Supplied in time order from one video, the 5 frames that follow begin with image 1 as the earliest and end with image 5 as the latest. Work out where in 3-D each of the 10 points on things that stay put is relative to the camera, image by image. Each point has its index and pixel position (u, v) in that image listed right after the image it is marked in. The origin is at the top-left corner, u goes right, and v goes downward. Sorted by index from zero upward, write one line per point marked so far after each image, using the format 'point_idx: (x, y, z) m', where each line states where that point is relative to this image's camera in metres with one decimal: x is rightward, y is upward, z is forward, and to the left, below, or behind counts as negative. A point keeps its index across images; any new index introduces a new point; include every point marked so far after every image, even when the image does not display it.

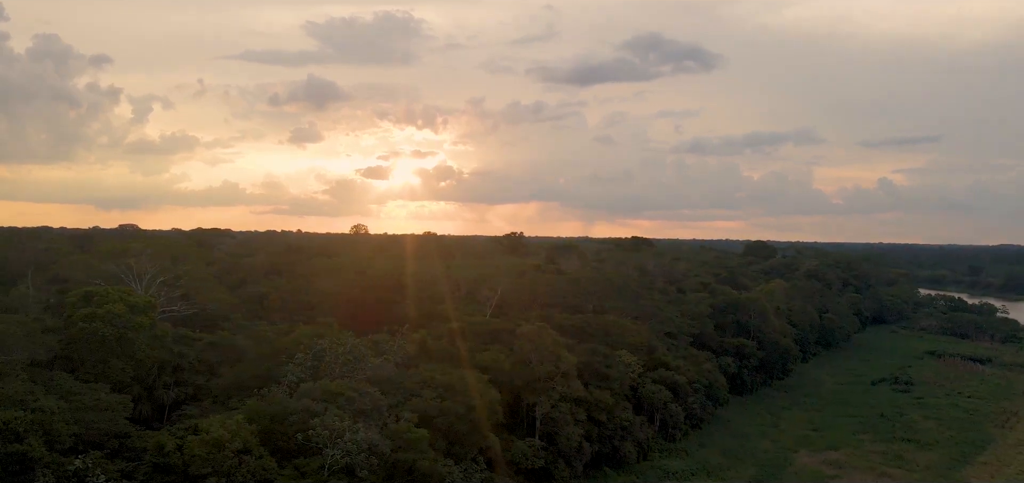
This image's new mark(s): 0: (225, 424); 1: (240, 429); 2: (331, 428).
0: (-8.2, -5.2, +19.5) m
1: (-7.7, -5.3, +19.4) m
2: (-5.3, -5.5, +20.1) m
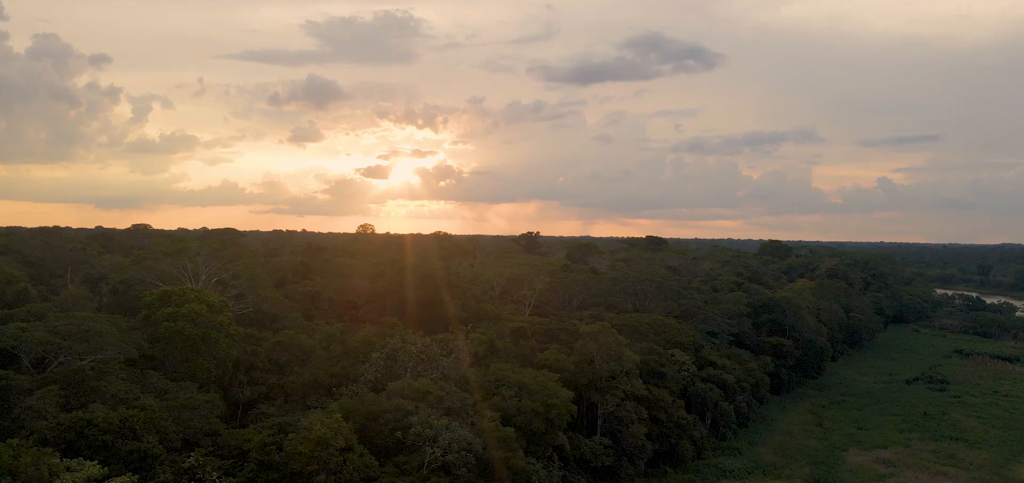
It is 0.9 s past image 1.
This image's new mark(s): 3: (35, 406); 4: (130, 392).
0: (-5.4, -5.2, +19.7) m
1: (-4.9, -5.3, +19.6) m
2: (-2.5, -5.5, +20.3) m
3: (-12.3, -4.3, +17.6) m
4: (-11.0, -4.4, +19.7) m
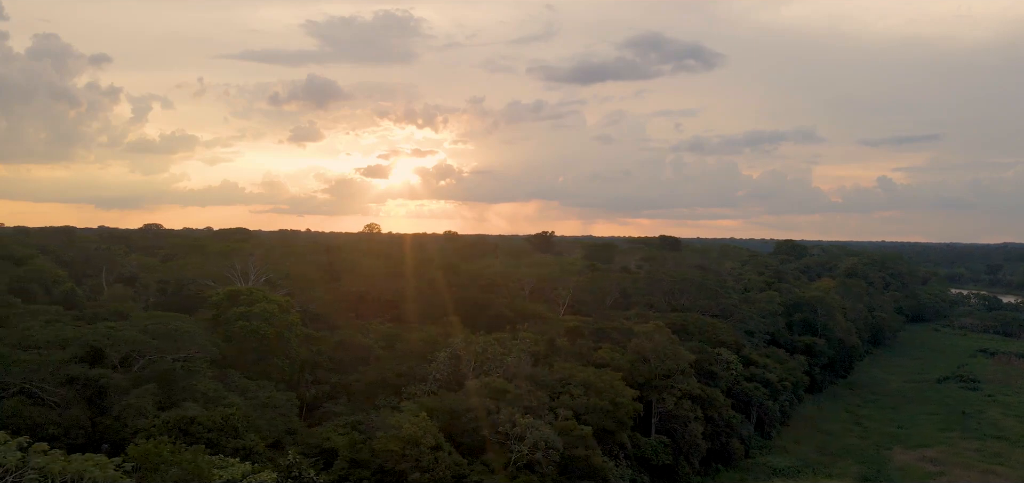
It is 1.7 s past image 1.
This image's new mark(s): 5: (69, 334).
0: (-2.9, -5.2, +19.8) m
1: (-2.5, -5.3, +19.8) m
2: (0.0, -5.5, +20.4) m
3: (-9.8, -4.3, +17.8) m
4: (-8.5, -4.4, +19.9) m
5: (-12.8, -2.7, +19.9) m
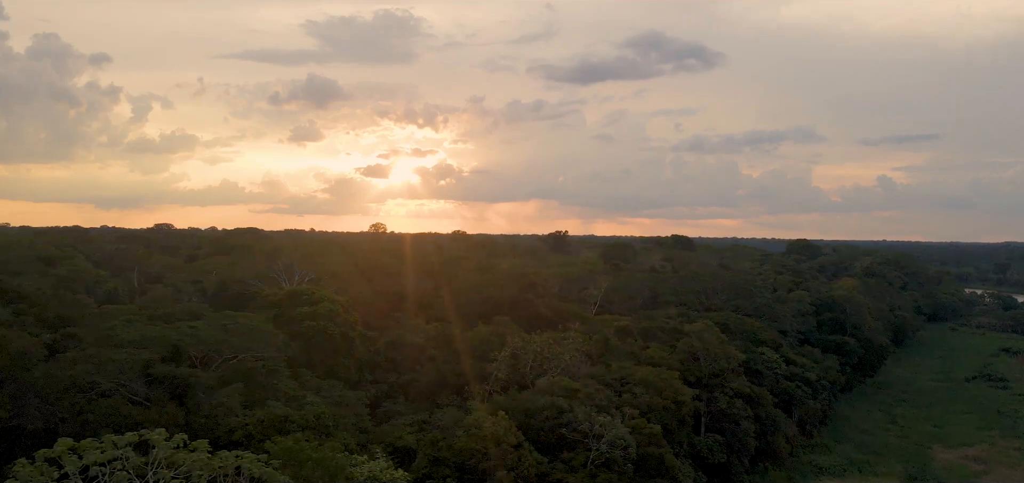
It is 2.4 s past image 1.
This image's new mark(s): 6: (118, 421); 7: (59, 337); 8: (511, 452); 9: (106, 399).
0: (-0.6, -5.2, +20.0) m
1: (-0.2, -5.3, +19.9) m
2: (+2.2, -5.5, +20.6) m
3: (-7.5, -4.3, +17.9) m
4: (-6.2, -4.4, +20.0) m
5: (-10.5, -2.7, +20.0) m
6: (-9.3, -4.3, +16.2) m
7: (-12.7, -2.6, +19.2) m
8: (0.0, -5.9, +19.1) m
9: (-10.1, -3.9, +17.0) m
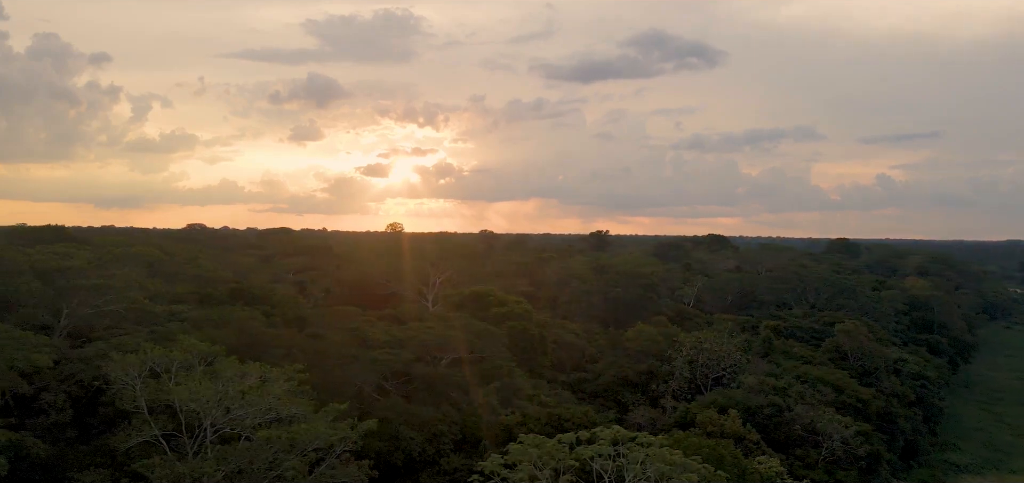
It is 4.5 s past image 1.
0: (+6.3, -5.2, +20.3) m
1: (+6.7, -5.3, +20.2) m
2: (+9.2, -5.5, +20.9) m
3: (-0.6, -4.3, +18.2) m
4: (+0.7, -4.4, +20.3) m
5: (-3.6, -2.8, +20.3) m
6: (-2.4, -4.3, +16.5) m
7: (-5.7, -2.7, +19.5) m
8: (+6.9, -5.9, +19.4) m
9: (-3.2, -3.9, +17.3) m
